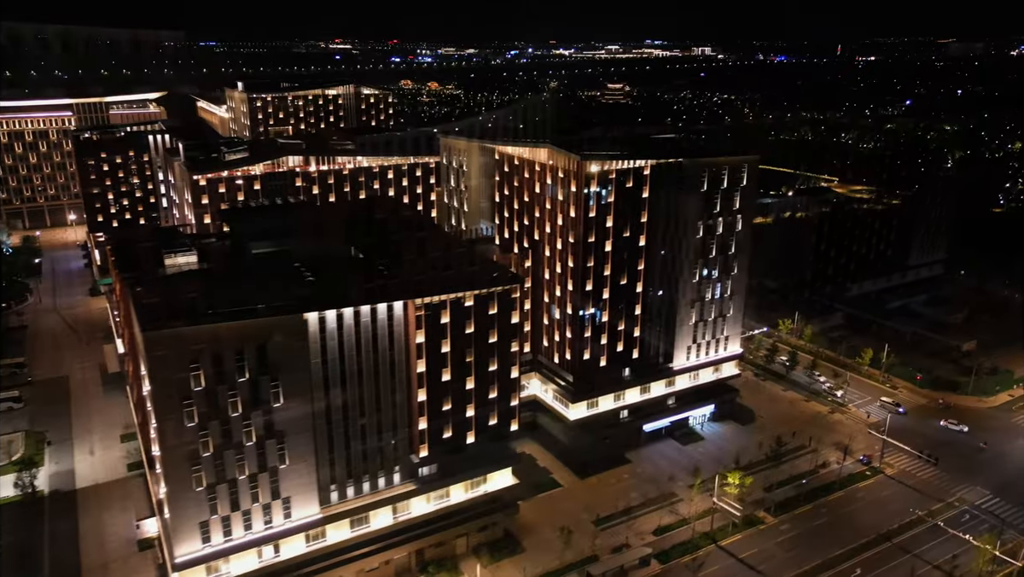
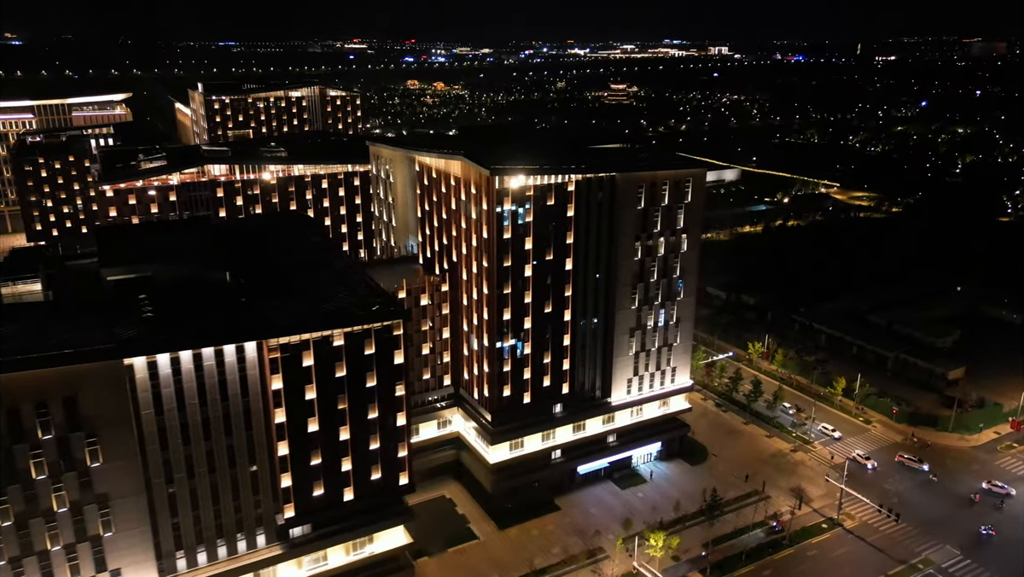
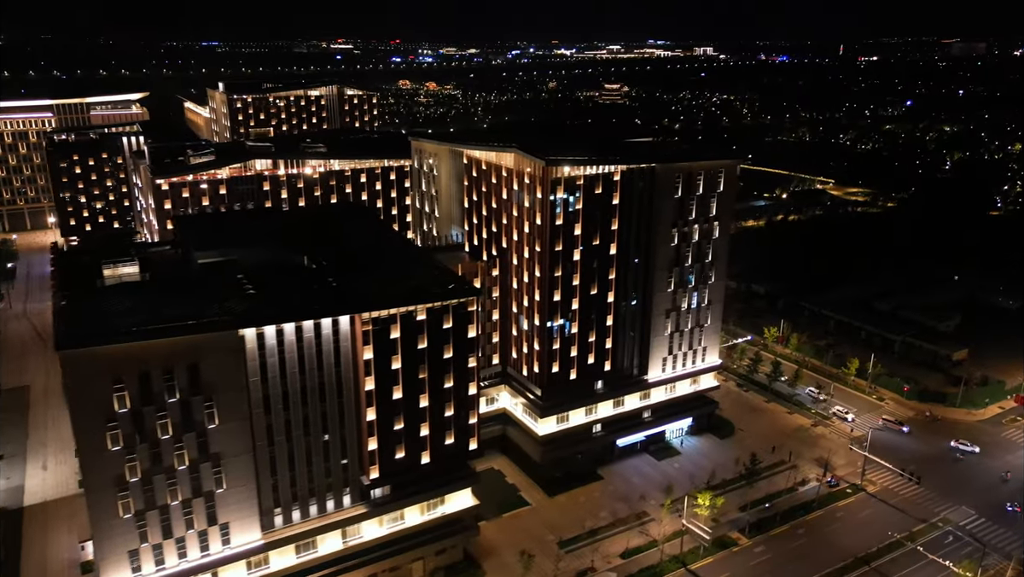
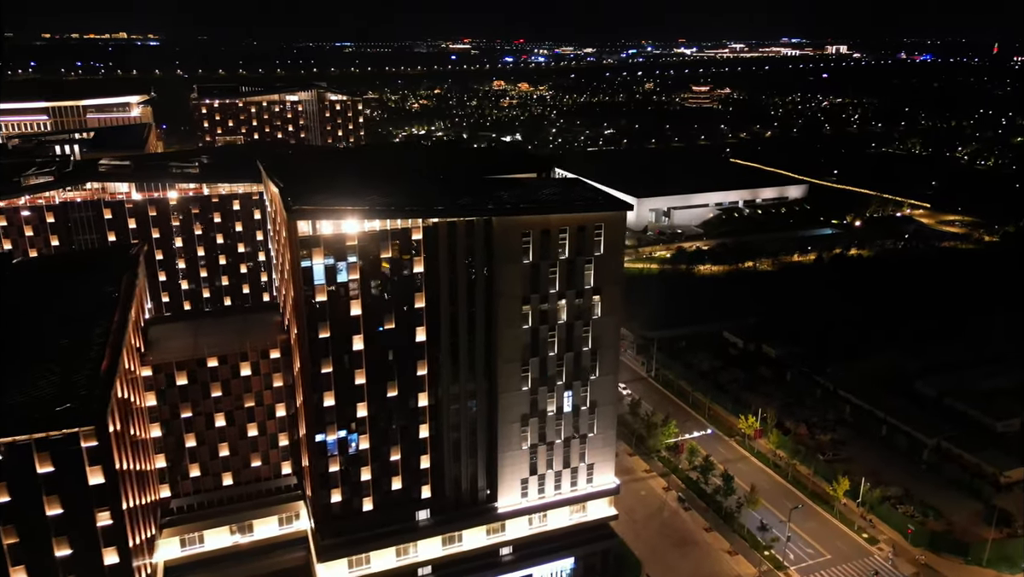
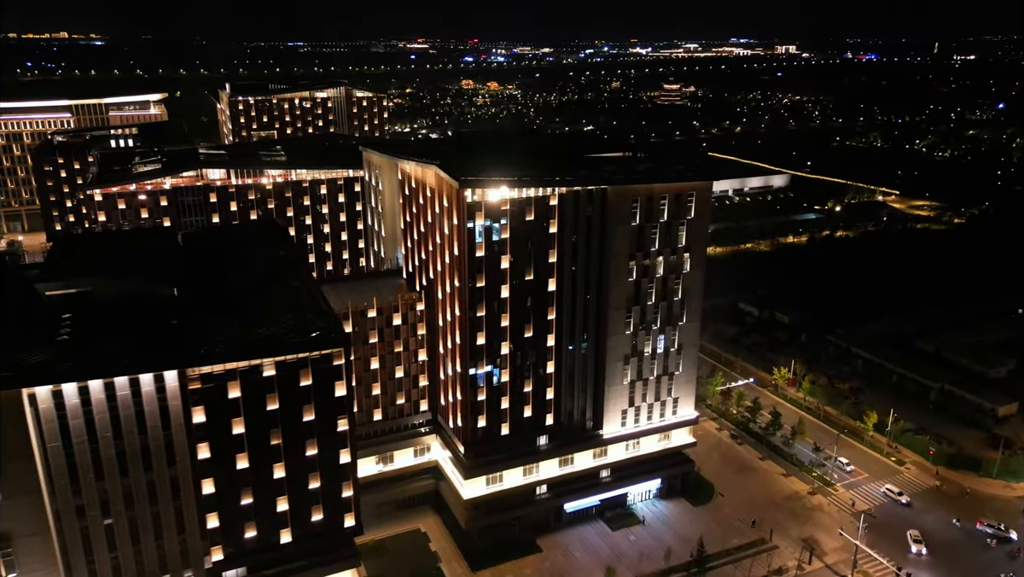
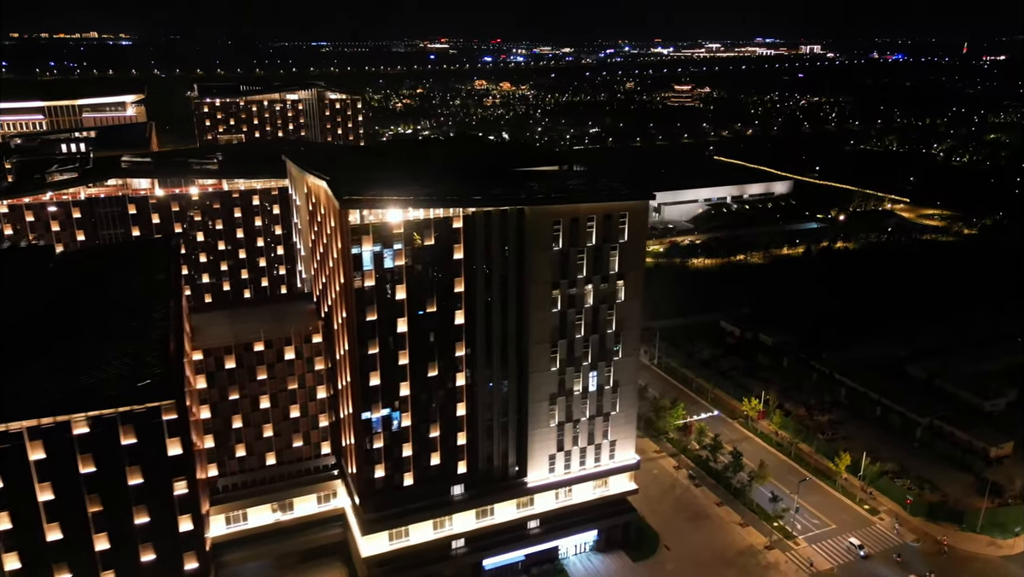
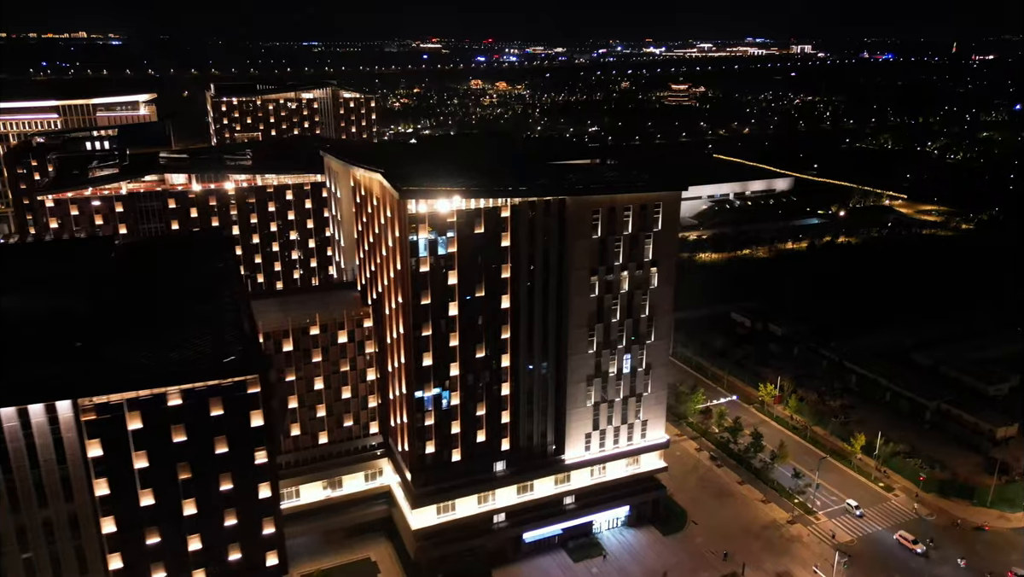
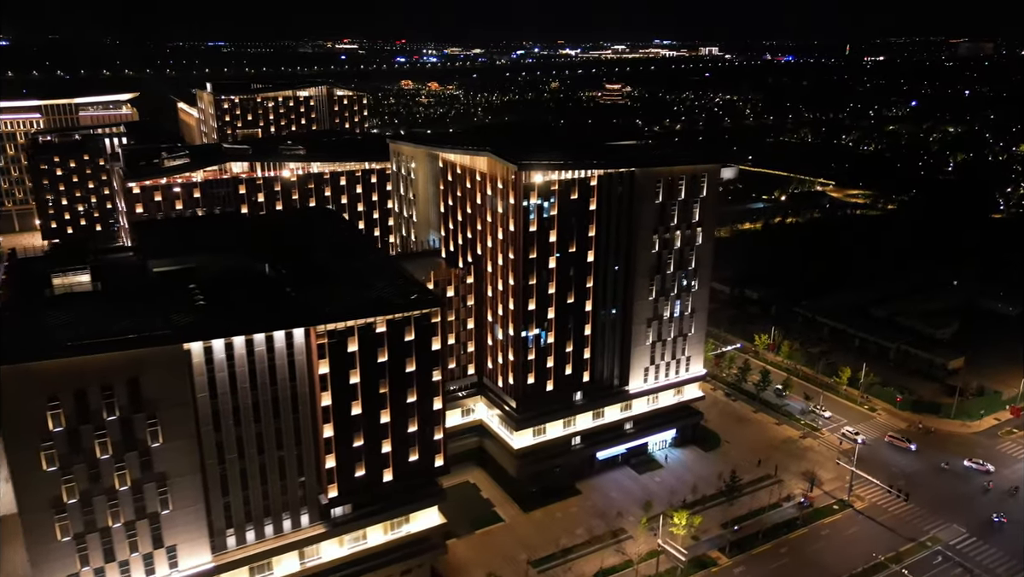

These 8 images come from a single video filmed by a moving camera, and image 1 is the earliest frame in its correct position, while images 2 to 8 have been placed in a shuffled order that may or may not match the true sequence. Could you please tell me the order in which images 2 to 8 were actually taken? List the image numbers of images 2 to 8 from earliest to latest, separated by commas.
3, 8, 2, 5, 7, 6, 4
